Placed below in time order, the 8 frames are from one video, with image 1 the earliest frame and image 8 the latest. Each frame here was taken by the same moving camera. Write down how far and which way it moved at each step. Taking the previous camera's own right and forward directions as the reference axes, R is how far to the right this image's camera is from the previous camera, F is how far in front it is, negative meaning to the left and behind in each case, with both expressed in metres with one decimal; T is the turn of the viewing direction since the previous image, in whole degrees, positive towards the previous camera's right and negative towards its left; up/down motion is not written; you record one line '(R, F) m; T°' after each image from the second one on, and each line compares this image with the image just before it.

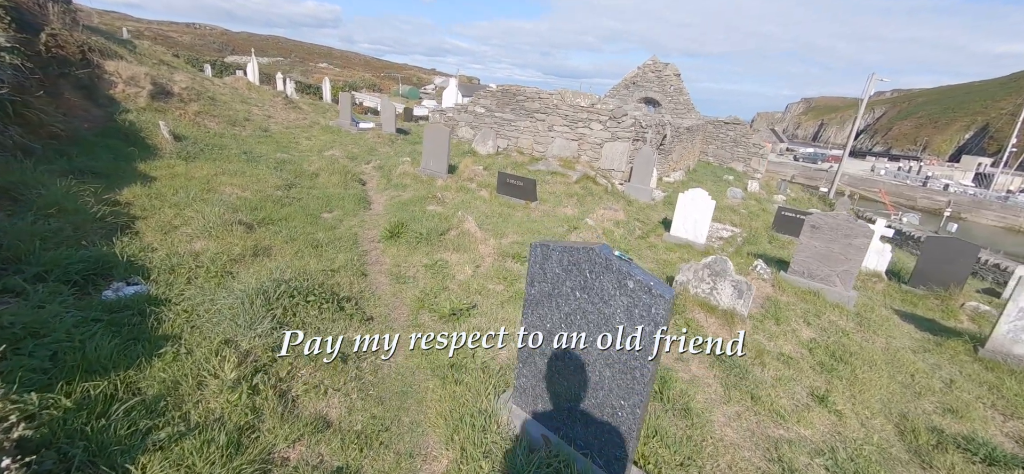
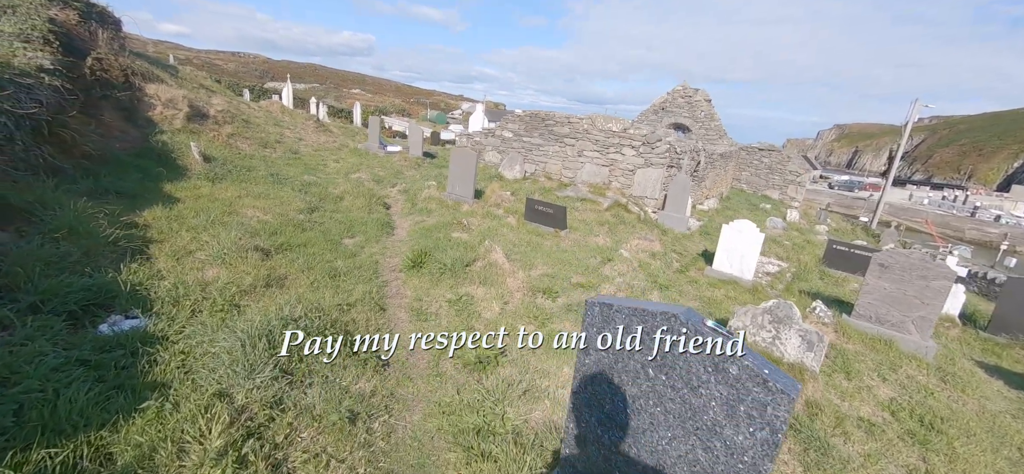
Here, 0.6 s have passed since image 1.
(-0.1, +0.4) m; -3°
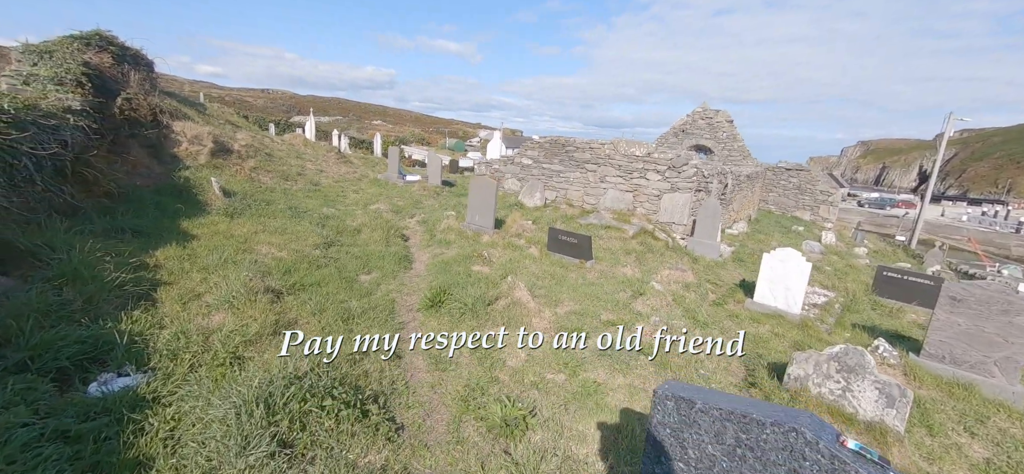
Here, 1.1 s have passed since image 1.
(-0.1, +0.3) m; -3°
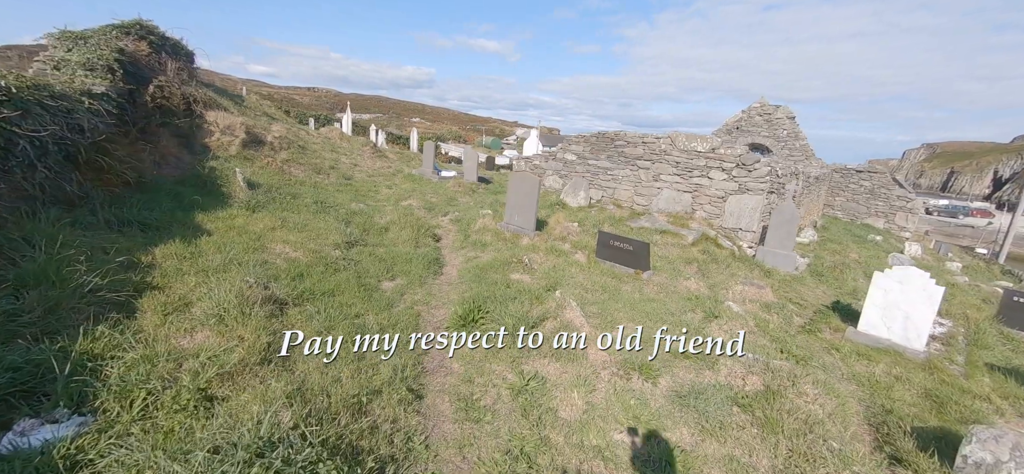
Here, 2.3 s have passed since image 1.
(-0.2, +0.9) m; -5°
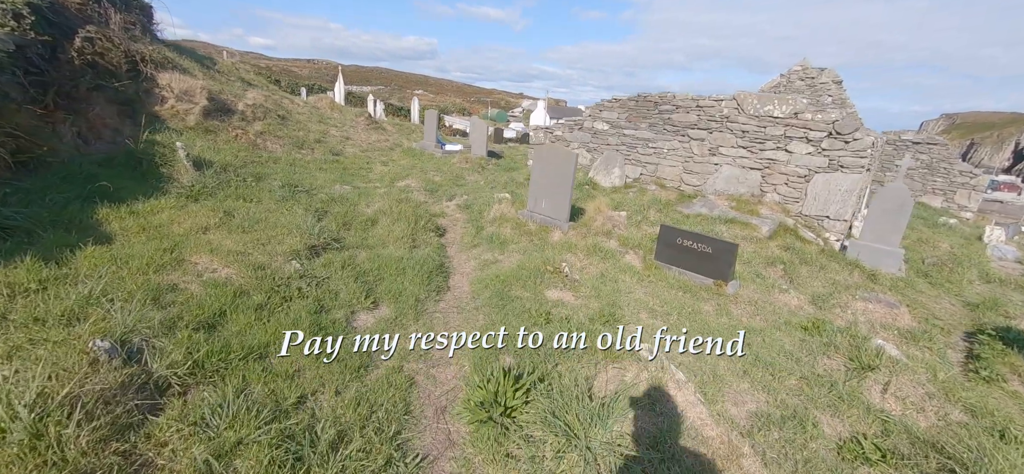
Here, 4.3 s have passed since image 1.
(-0.3, +1.7) m; -1°
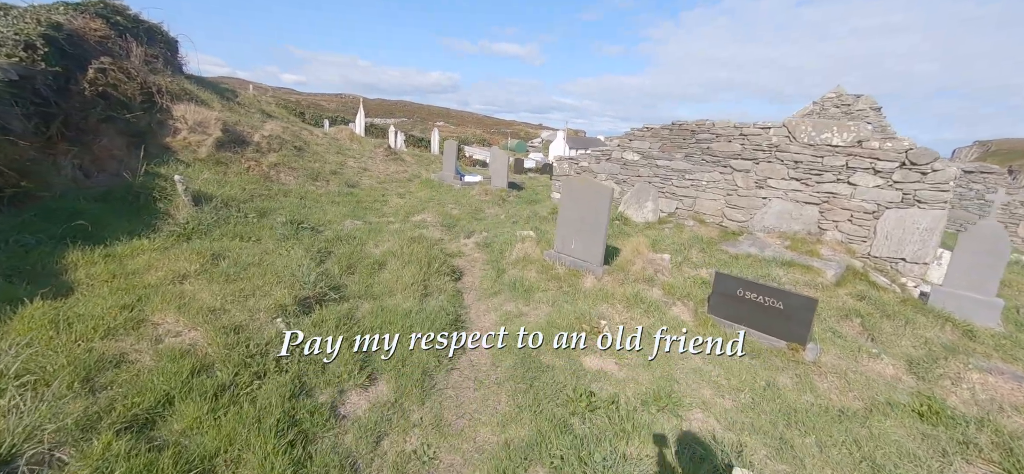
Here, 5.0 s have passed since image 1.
(-0.1, +0.7) m; -3°
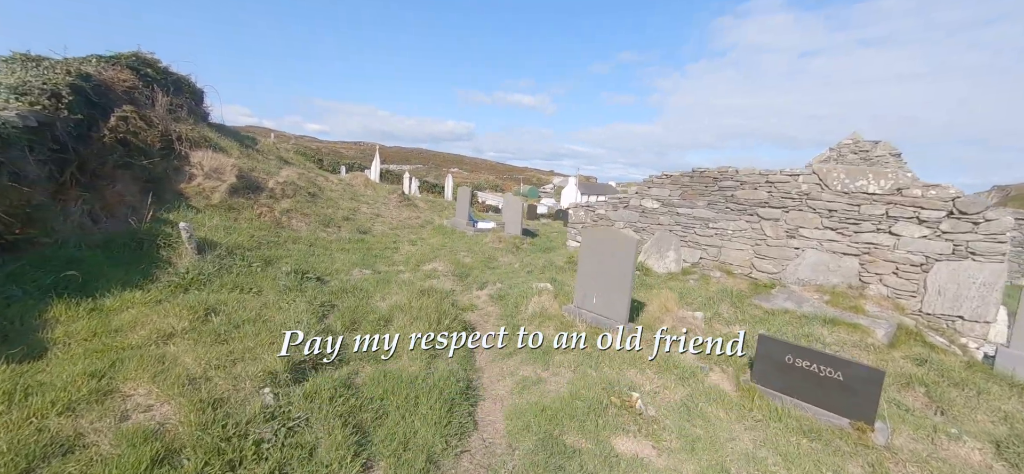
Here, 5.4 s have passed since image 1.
(-0.1, +0.3) m; -2°
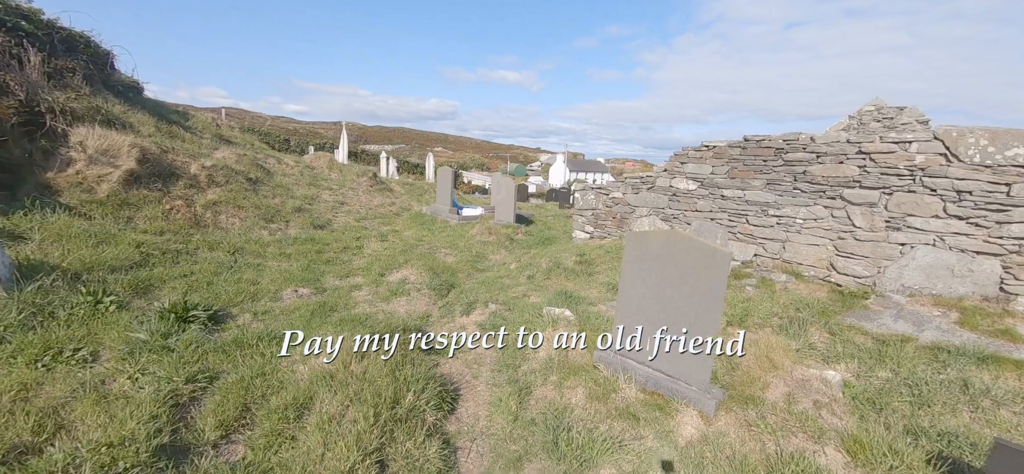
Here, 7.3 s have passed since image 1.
(-0.1, +1.8) m; +2°
